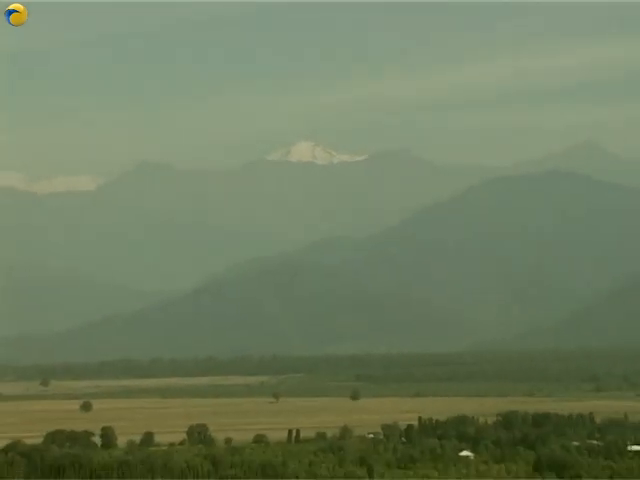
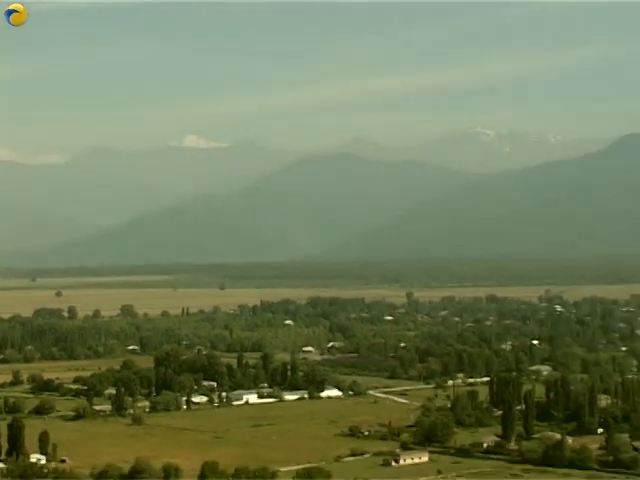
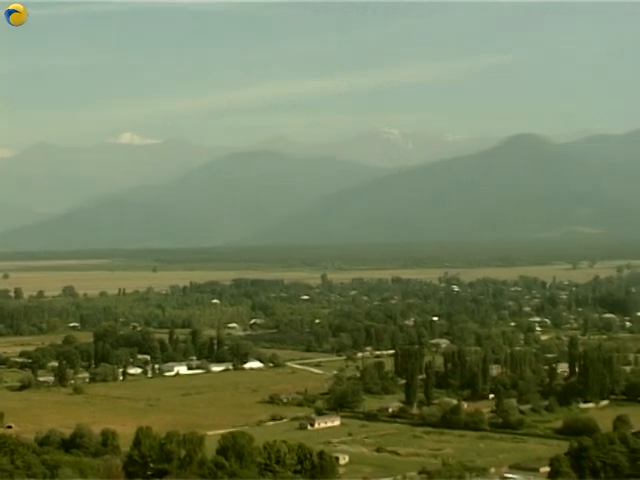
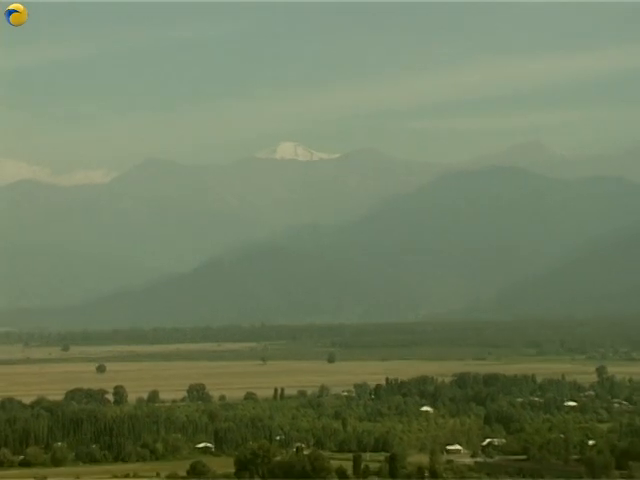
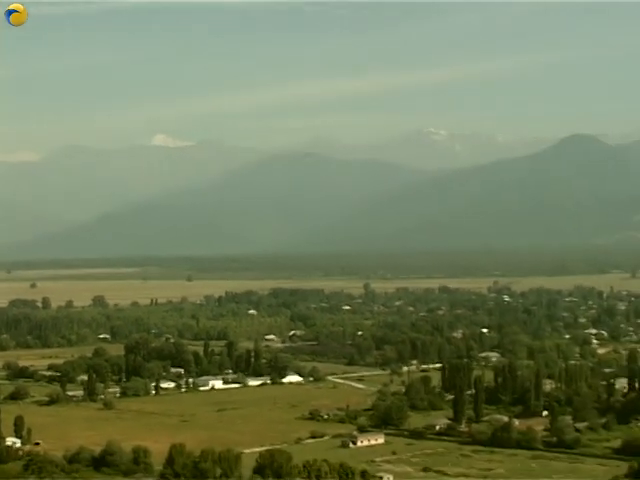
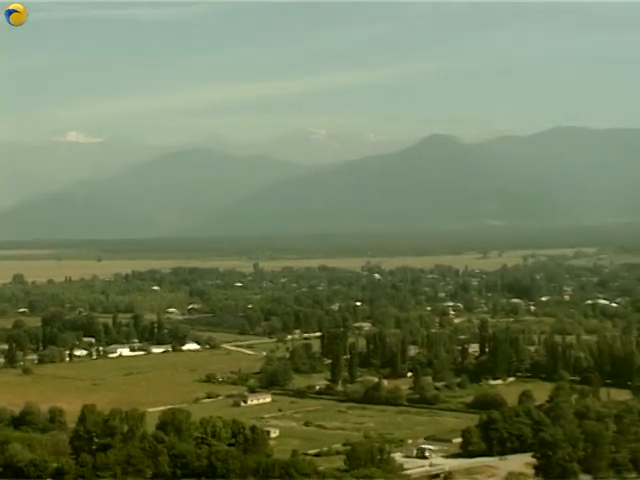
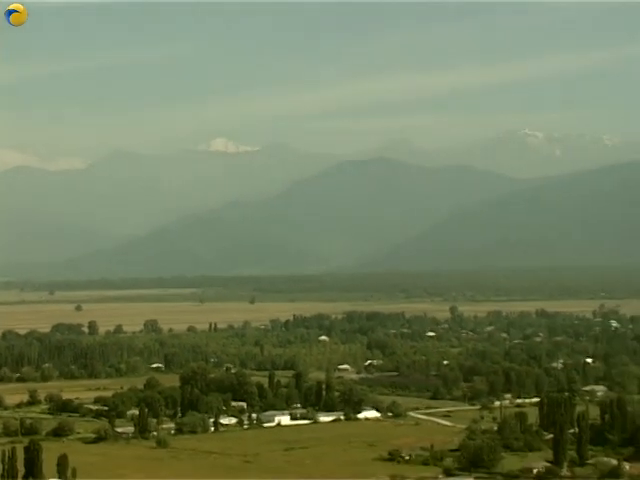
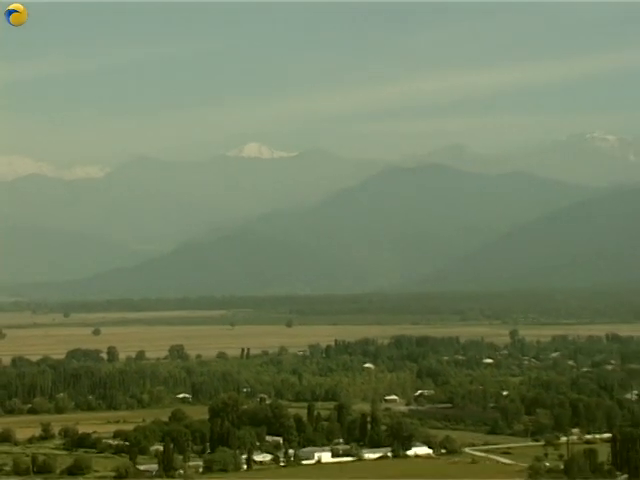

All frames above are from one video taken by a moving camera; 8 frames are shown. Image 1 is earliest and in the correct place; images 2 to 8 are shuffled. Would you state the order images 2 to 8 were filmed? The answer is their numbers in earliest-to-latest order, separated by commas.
4, 8, 7, 2, 5, 3, 6
